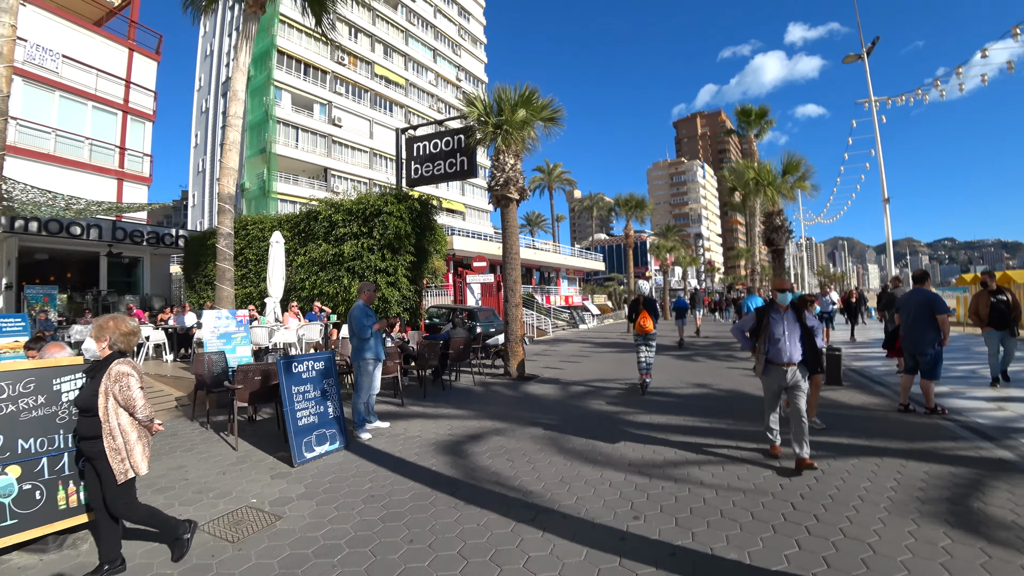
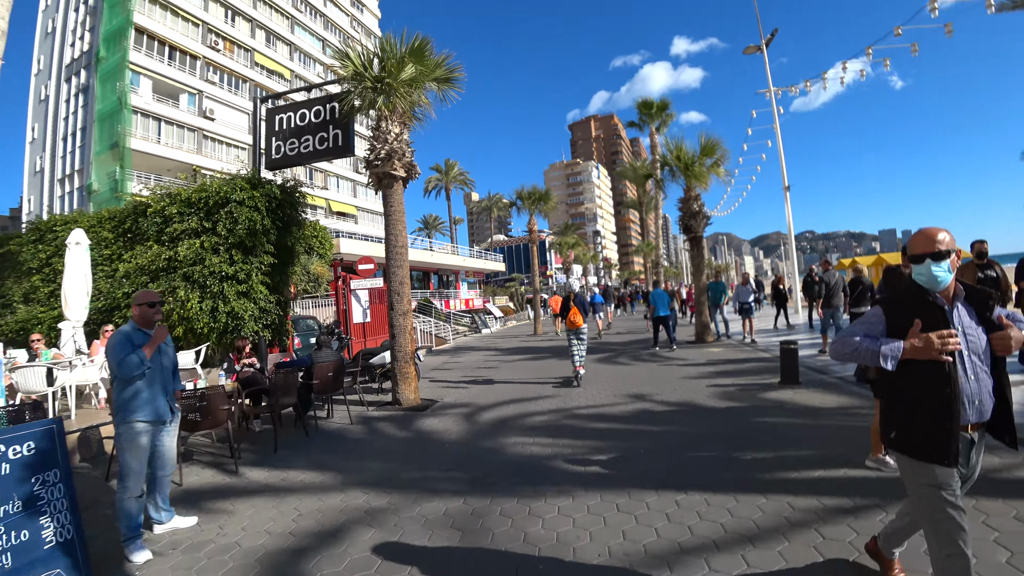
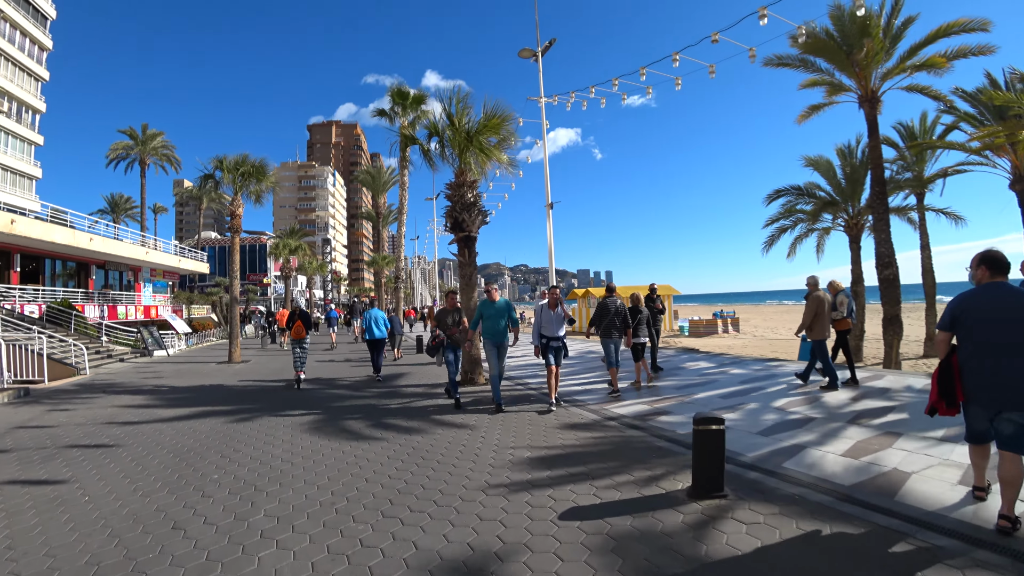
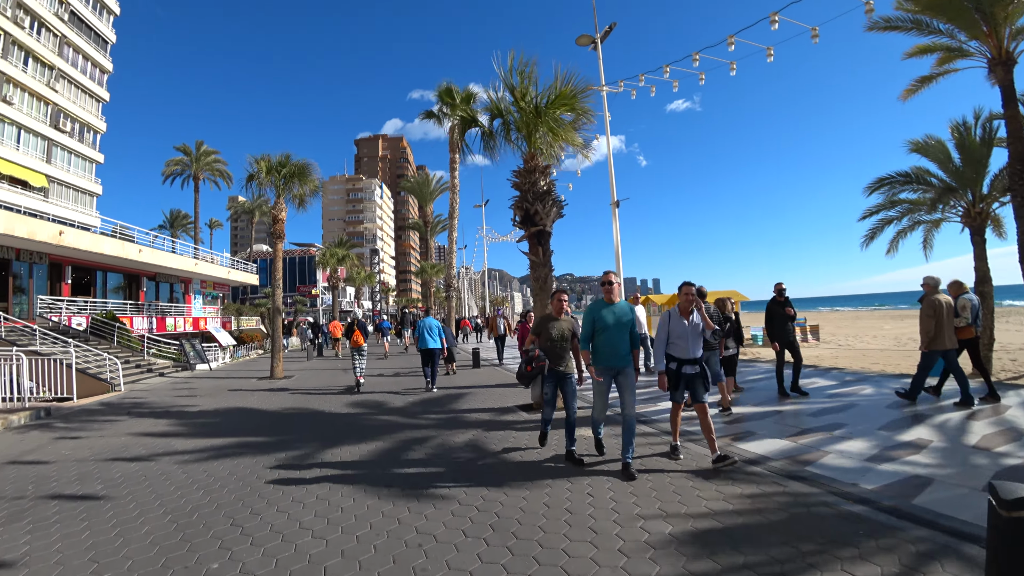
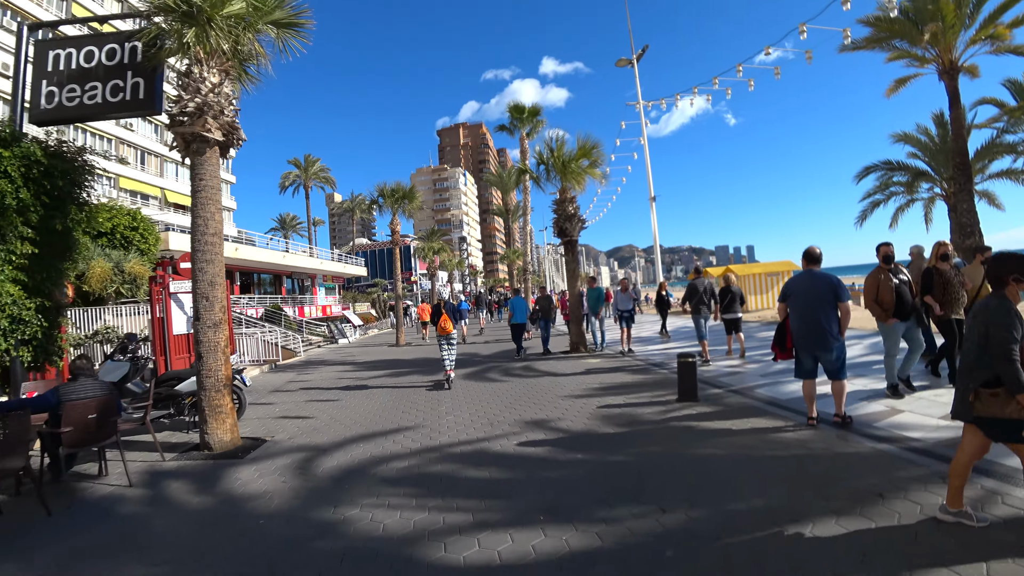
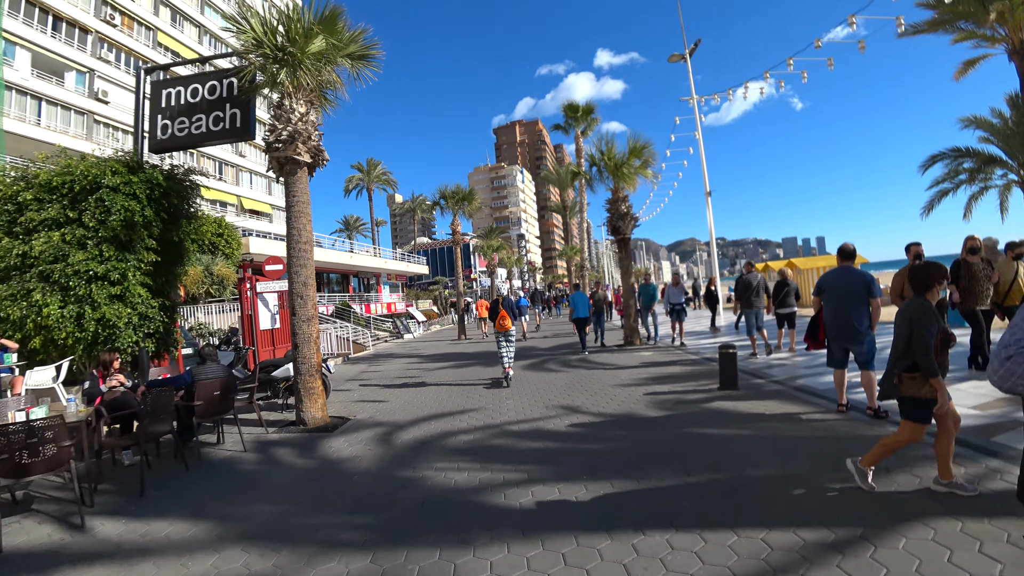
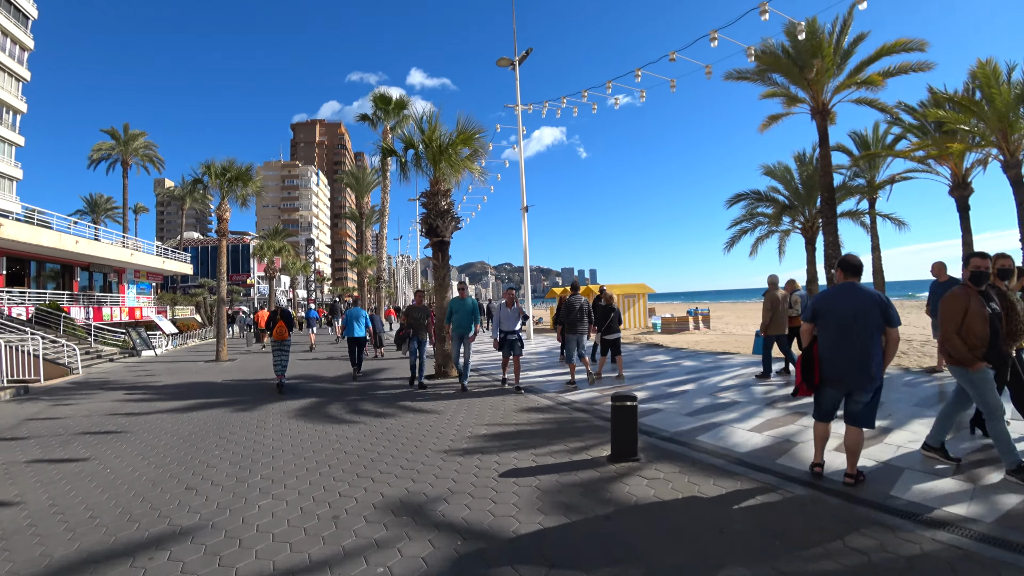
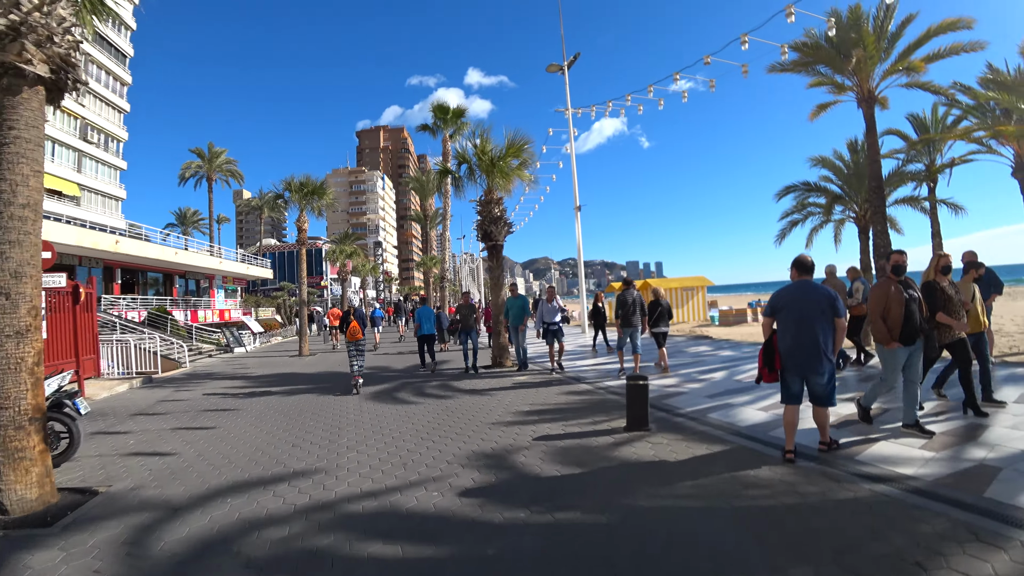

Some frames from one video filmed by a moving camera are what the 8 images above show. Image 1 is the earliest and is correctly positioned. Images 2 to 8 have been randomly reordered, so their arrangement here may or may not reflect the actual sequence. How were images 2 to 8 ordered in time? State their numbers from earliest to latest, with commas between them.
2, 6, 5, 8, 7, 3, 4
